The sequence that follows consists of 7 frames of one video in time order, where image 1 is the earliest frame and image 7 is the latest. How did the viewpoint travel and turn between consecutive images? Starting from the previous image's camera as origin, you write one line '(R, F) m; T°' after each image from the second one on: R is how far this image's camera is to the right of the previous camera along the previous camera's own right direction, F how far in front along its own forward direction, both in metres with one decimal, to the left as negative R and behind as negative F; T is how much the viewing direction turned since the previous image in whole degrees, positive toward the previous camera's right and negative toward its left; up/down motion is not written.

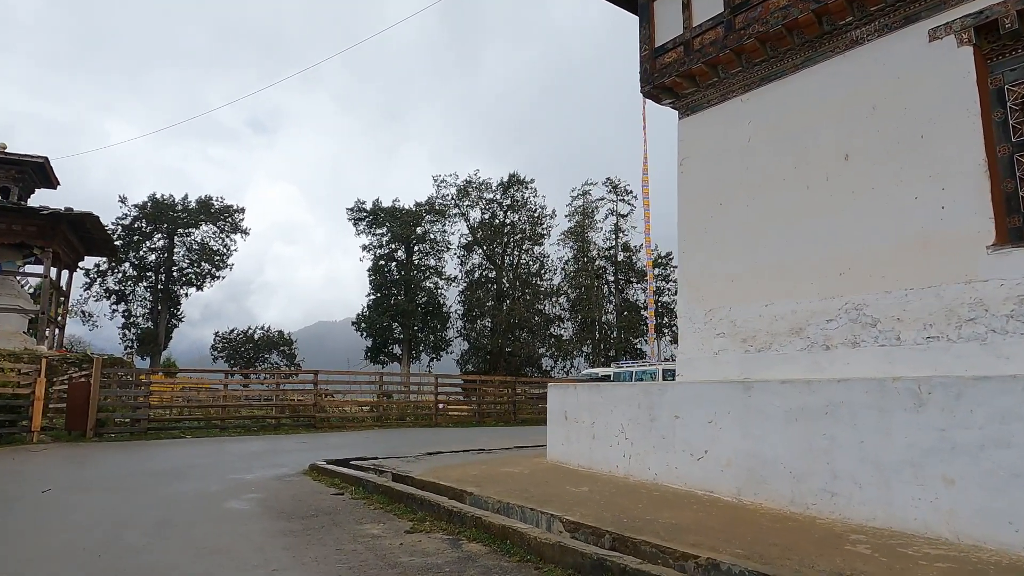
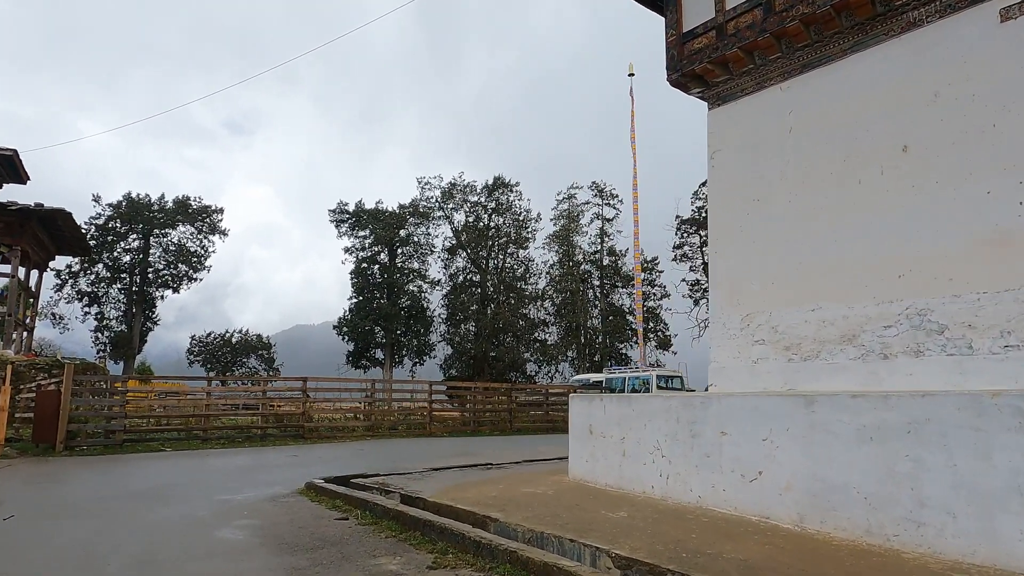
(-0.4, +0.7) m; +2°
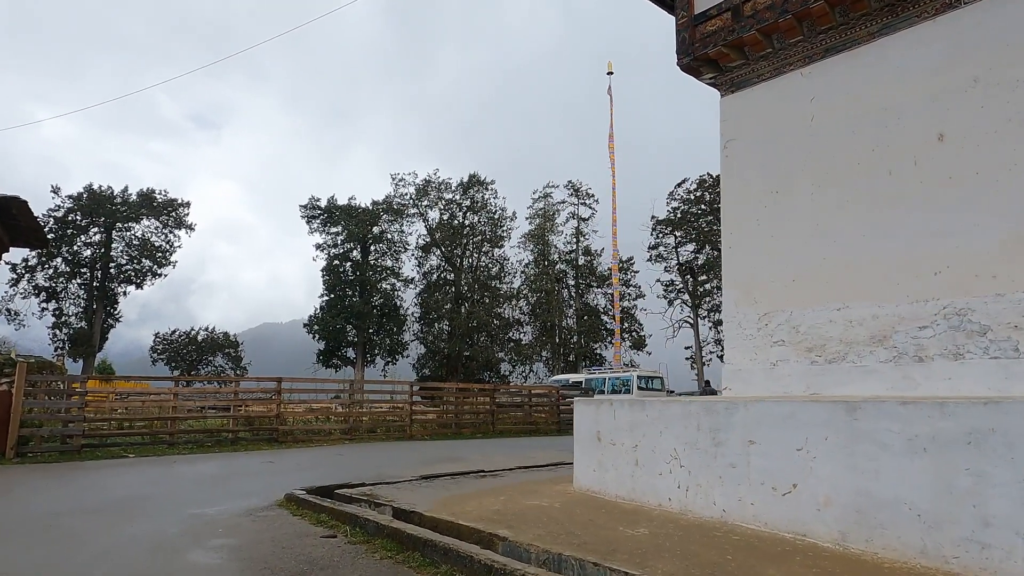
(-0.3, +0.5) m; +3°
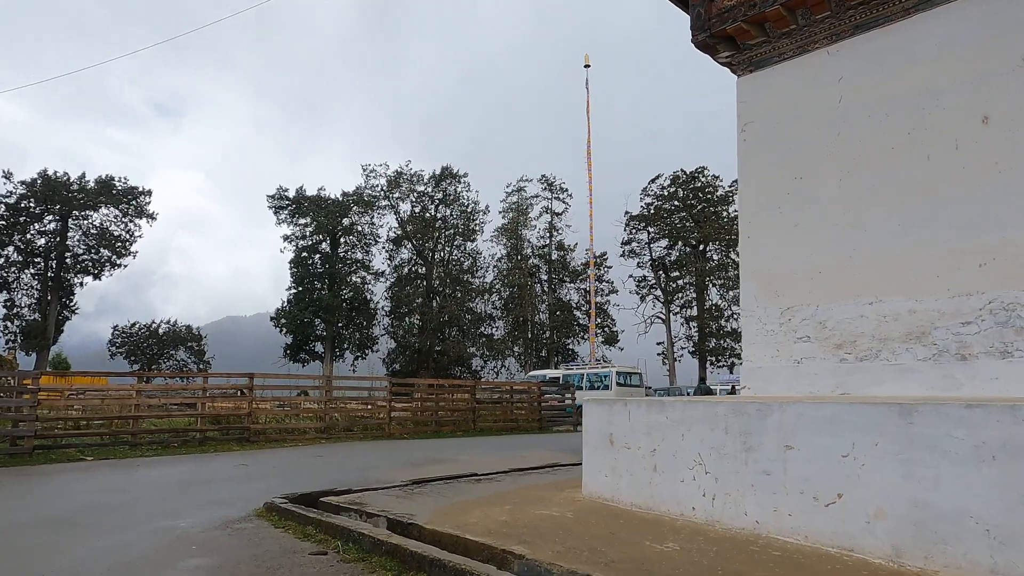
(-0.4, +0.6) m; +3°
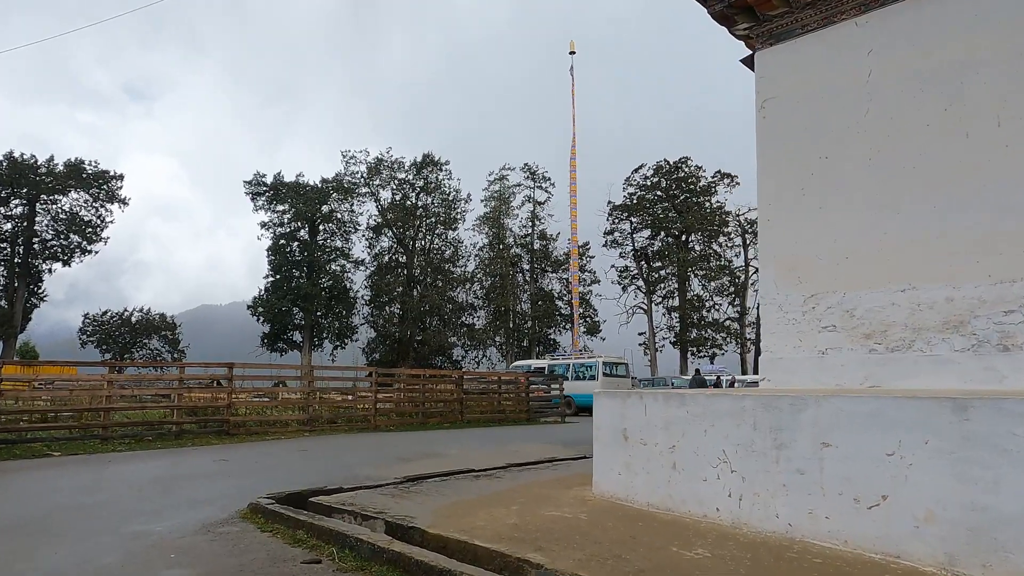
(-0.3, +0.5) m; +2°
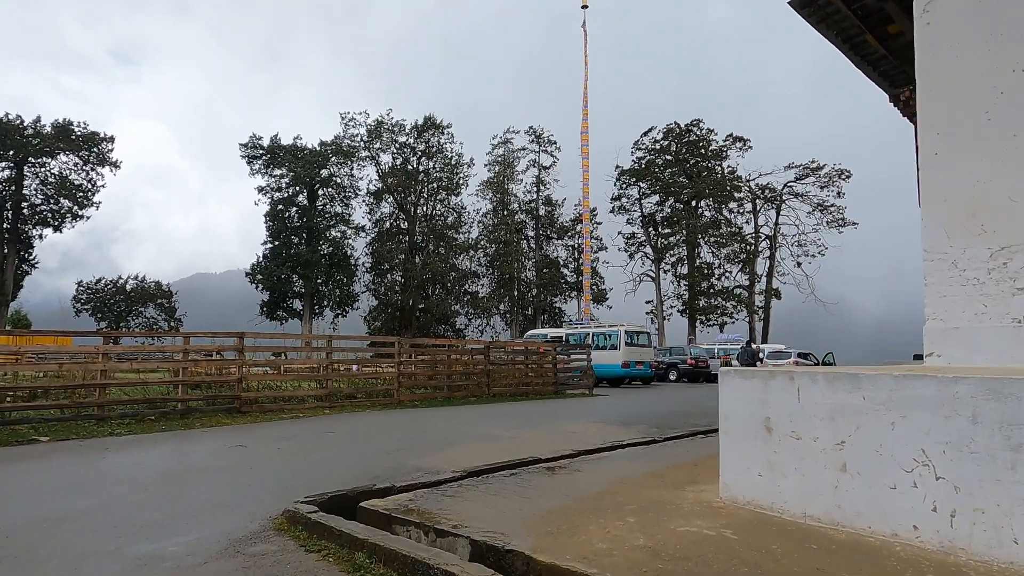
(-0.8, +1.3) m; 0°
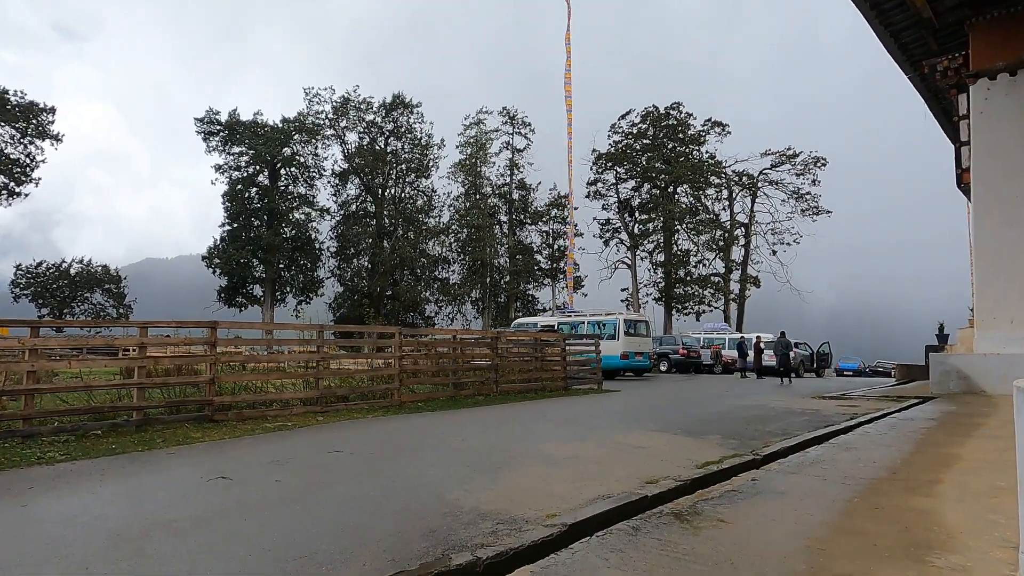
(-1.0, +1.9) m; +3°
